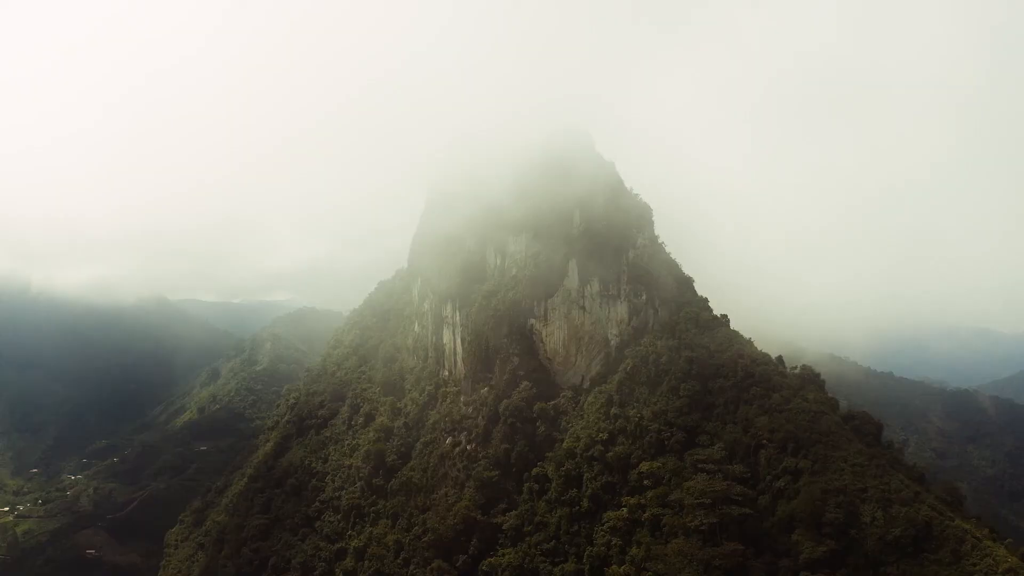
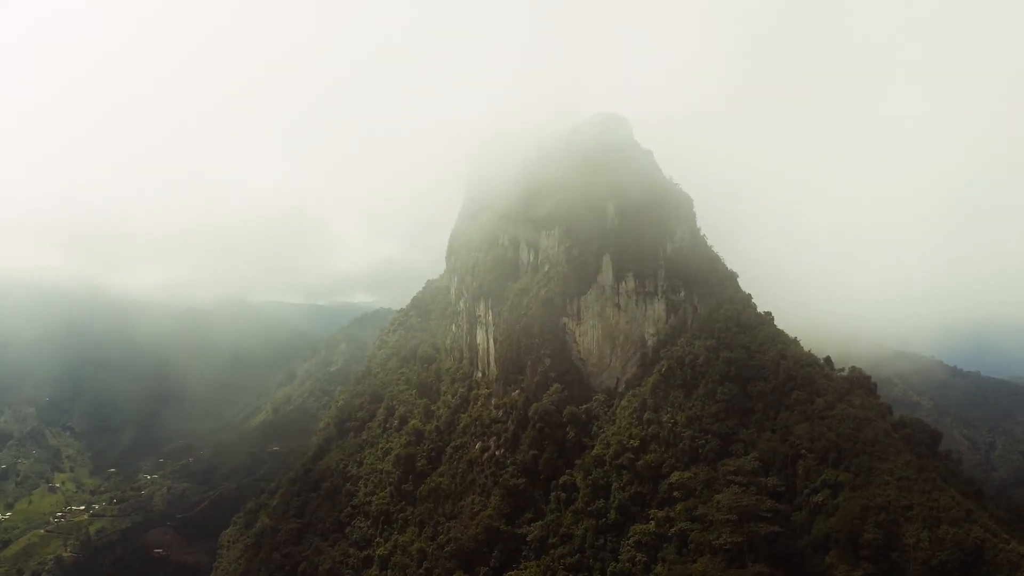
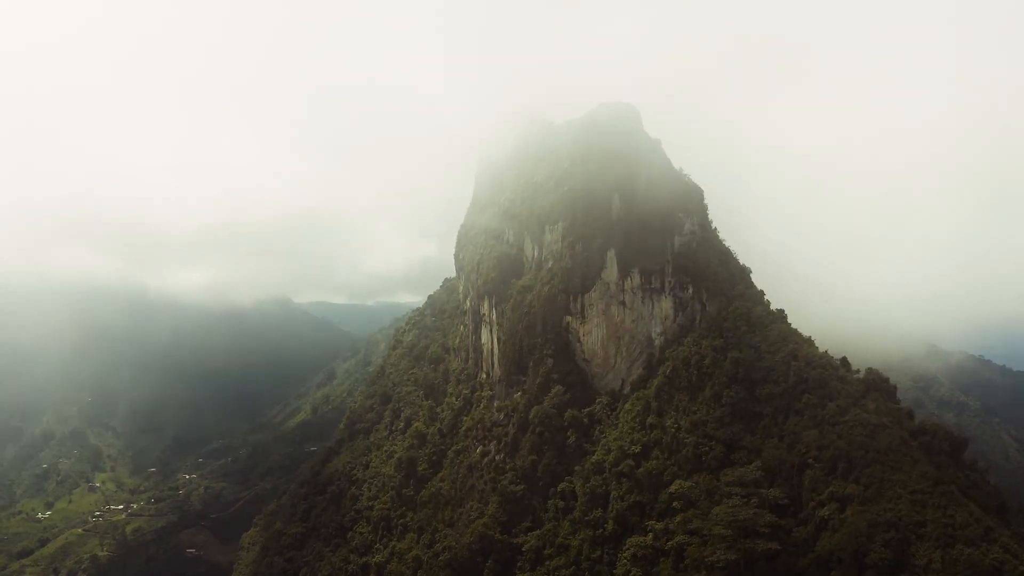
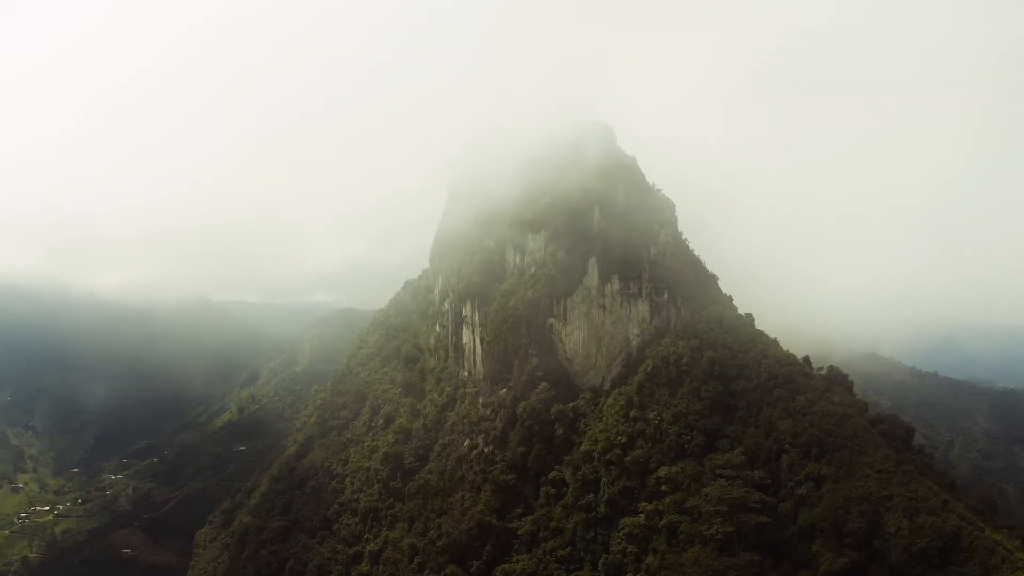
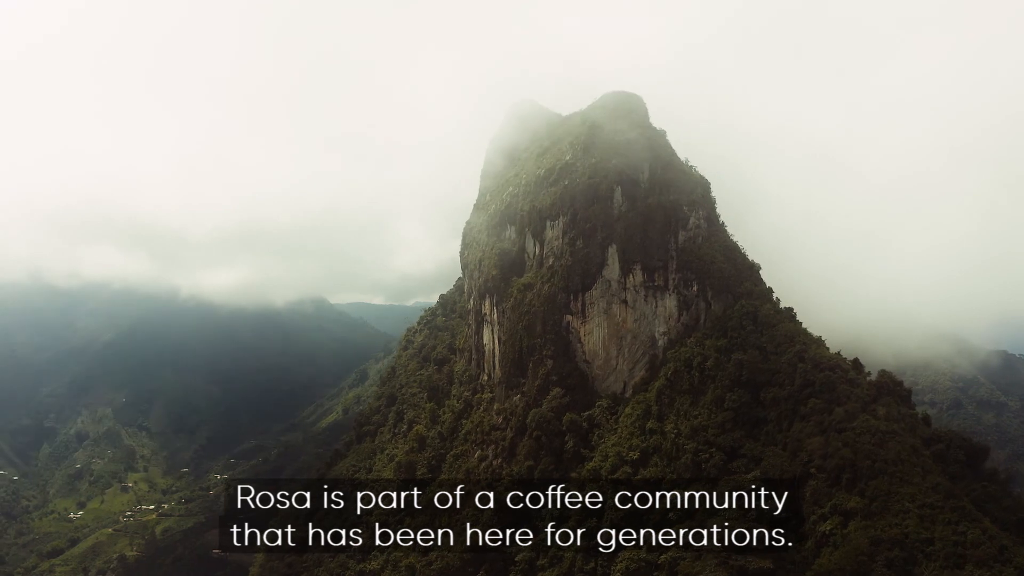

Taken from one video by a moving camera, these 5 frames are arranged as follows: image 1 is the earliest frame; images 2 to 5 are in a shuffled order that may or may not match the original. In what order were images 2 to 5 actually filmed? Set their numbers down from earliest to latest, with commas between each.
4, 2, 3, 5
